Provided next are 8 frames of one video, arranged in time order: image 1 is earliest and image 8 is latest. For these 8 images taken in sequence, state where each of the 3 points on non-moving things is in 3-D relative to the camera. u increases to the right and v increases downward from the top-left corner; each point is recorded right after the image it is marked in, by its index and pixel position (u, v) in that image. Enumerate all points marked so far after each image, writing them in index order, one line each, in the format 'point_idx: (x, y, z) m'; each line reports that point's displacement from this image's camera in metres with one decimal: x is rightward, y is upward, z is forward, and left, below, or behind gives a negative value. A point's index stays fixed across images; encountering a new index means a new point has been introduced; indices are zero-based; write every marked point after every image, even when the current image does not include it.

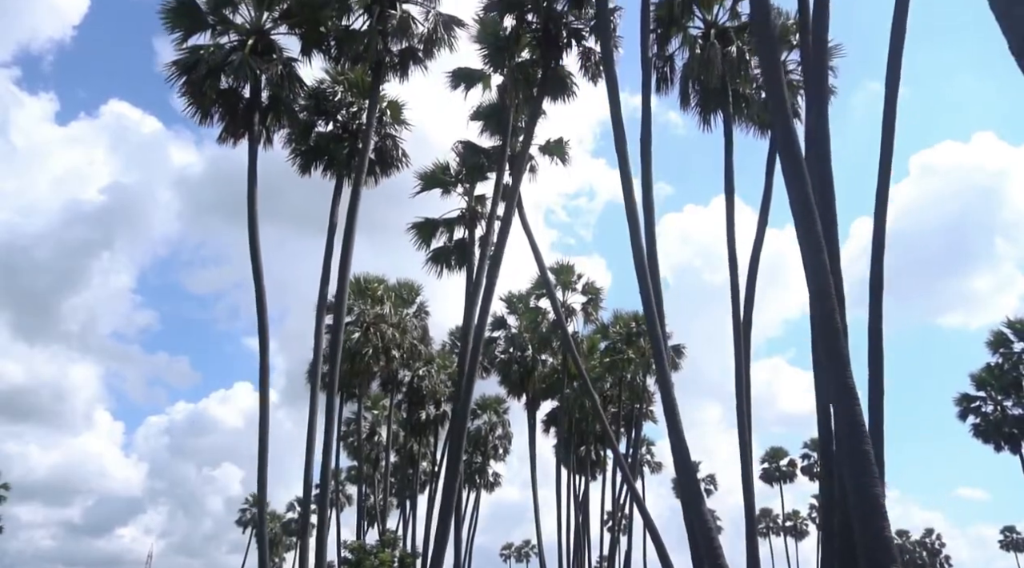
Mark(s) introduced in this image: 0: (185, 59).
0: (-5.3, +3.6, +15.0) m
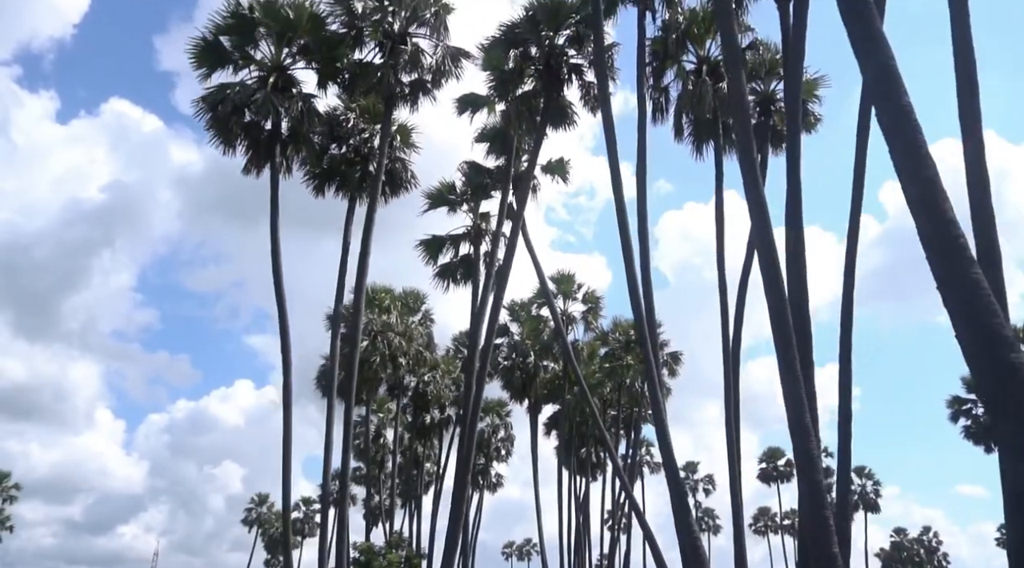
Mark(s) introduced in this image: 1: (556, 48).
0: (-5.2, +3.3, +16.1) m
1: (+0.9, +4.6, +17.9) m
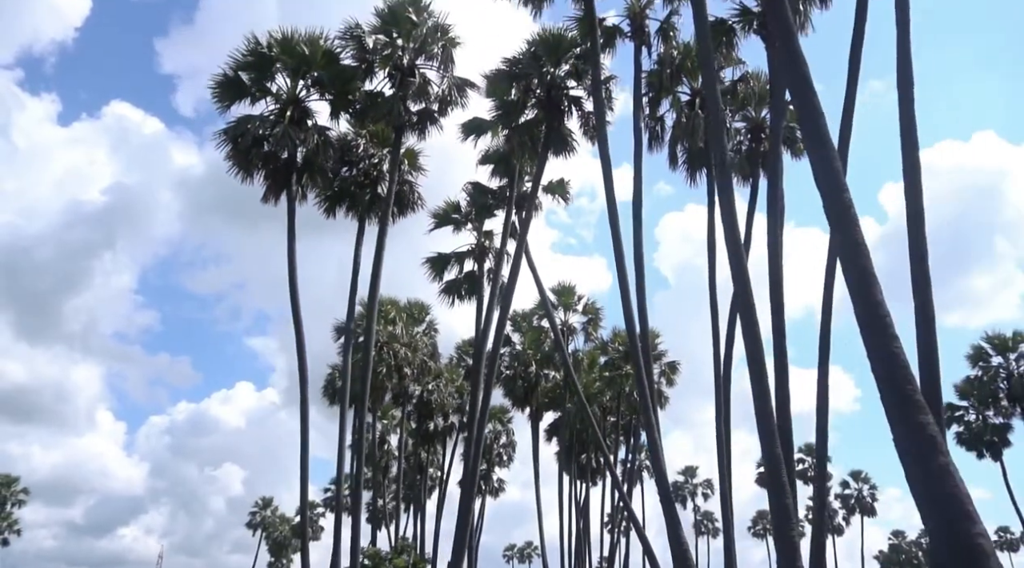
0: (-5.2, +2.9, +17.1) m
1: (+0.9, +4.2, +18.9) m
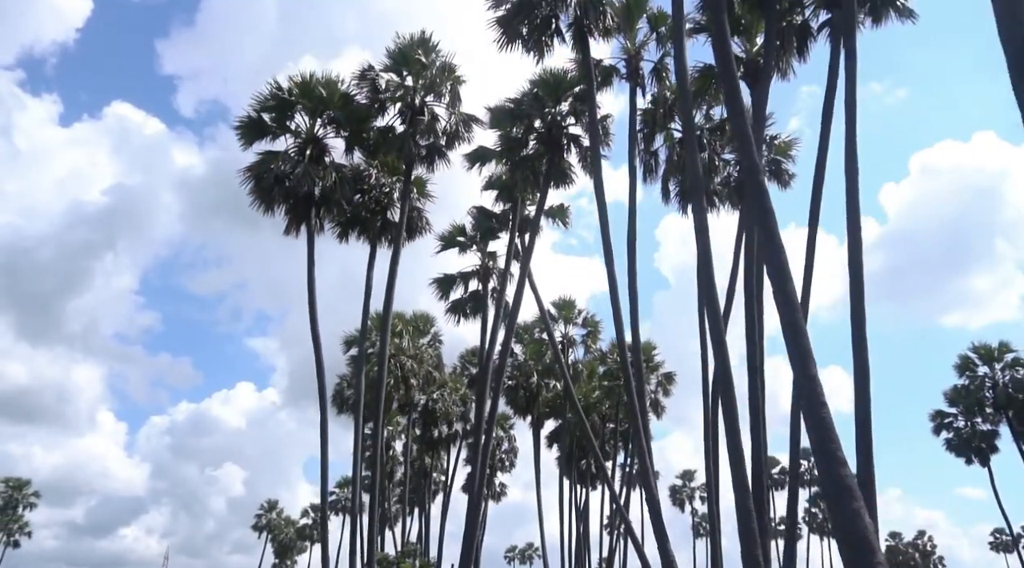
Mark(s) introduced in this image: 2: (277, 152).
0: (-5.1, +2.3, +18.4) m
1: (+1.0, +3.6, +20.2) m
2: (-4.8, +2.6, +18.8) m
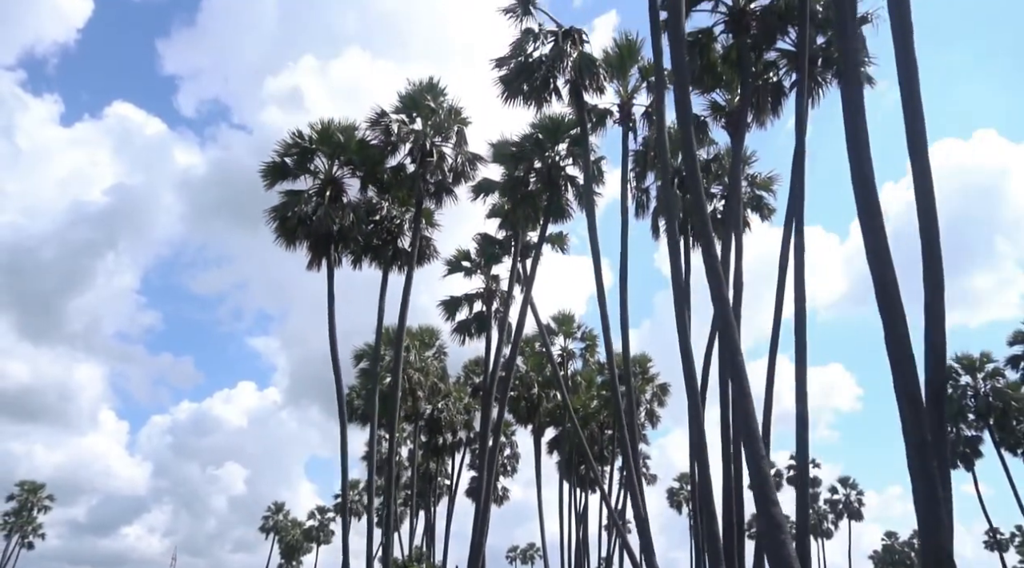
0: (-5.0, +1.7, +20.1) m
1: (+1.0, +3.0, +21.9) m
2: (-4.8, +2.0, +20.5) m
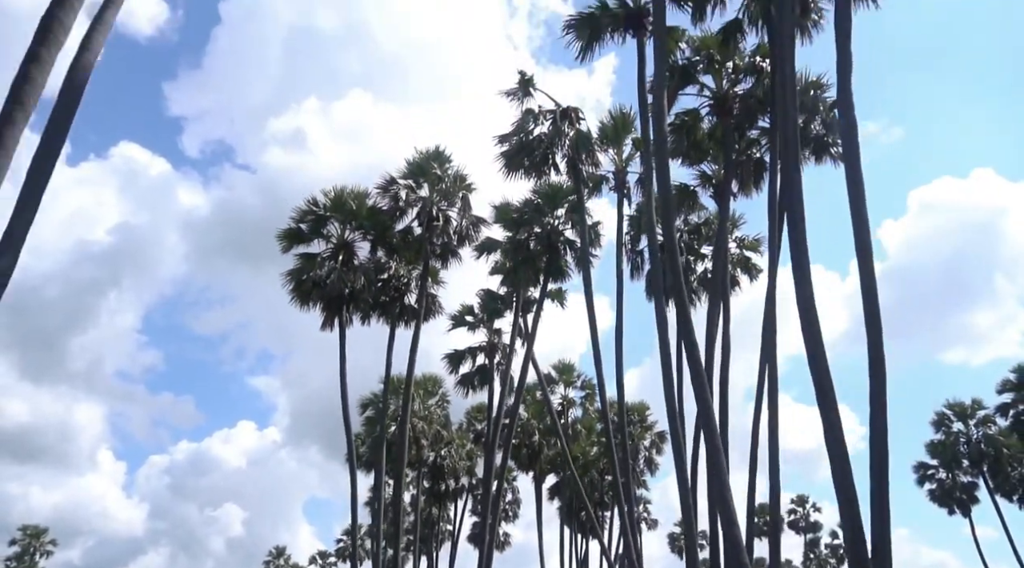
0: (-5.0, +0.3, +21.4) m
1: (+1.1, +1.5, +23.2) m
2: (-4.7, +0.6, +21.8) m
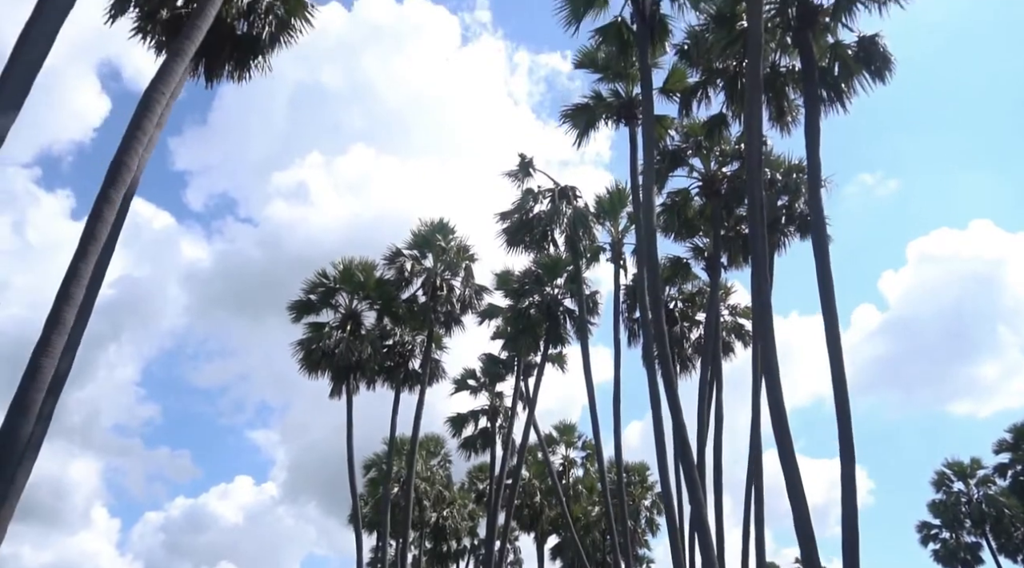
0: (-5.0, -1.4, +22.3) m
1: (+1.1, -0.2, +24.2) m
2: (-4.7, -1.1, +22.7) m
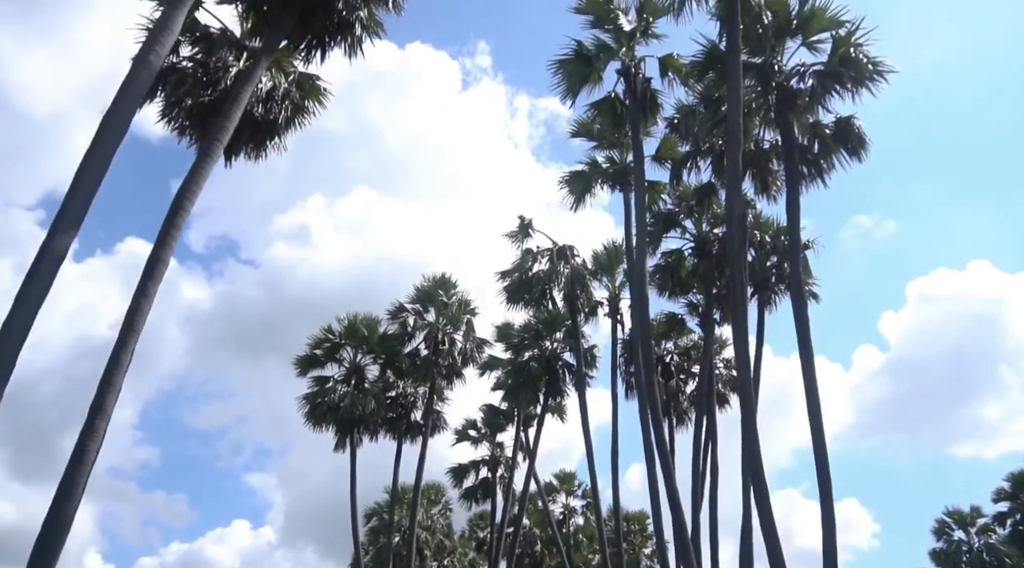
0: (-5.0, -2.8, +22.9) m
1: (+1.1, -1.7, +24.8) m
2: (-4.7, -2.5, +23.3) m
